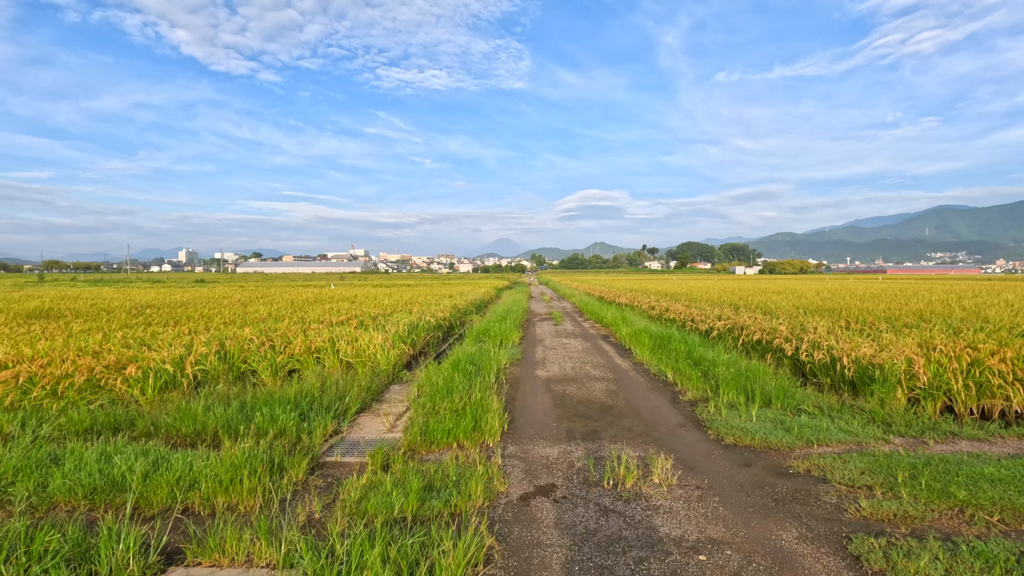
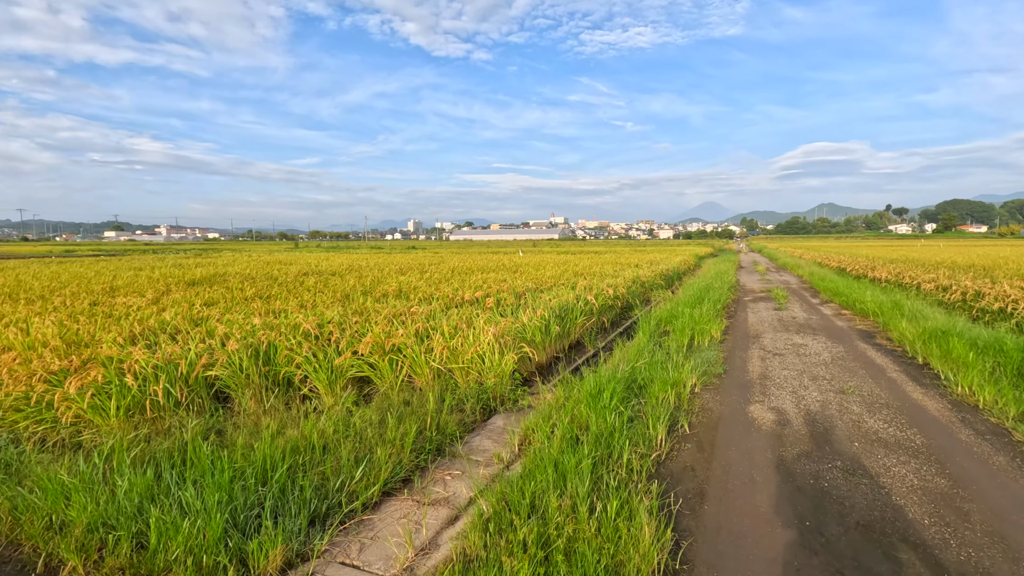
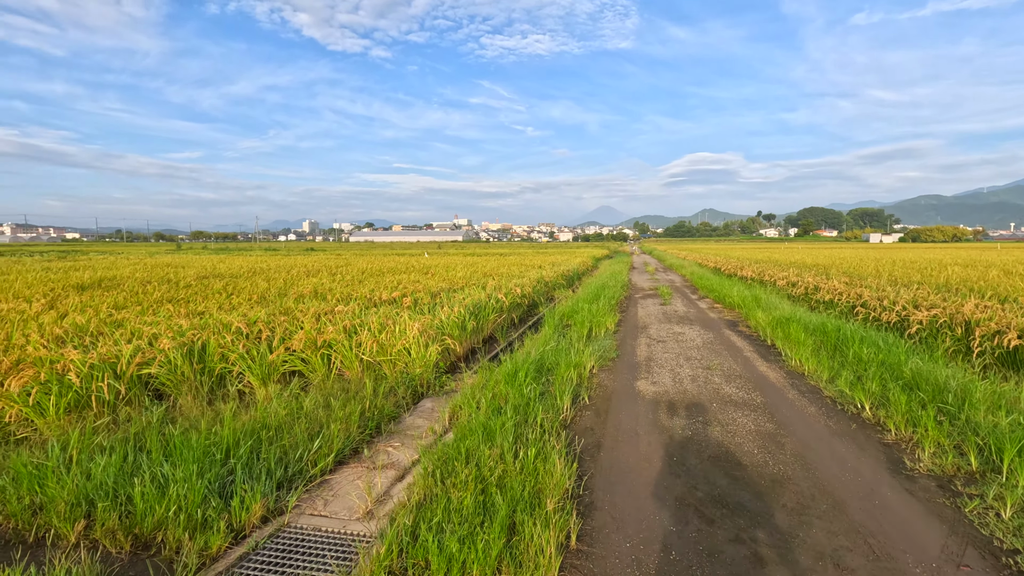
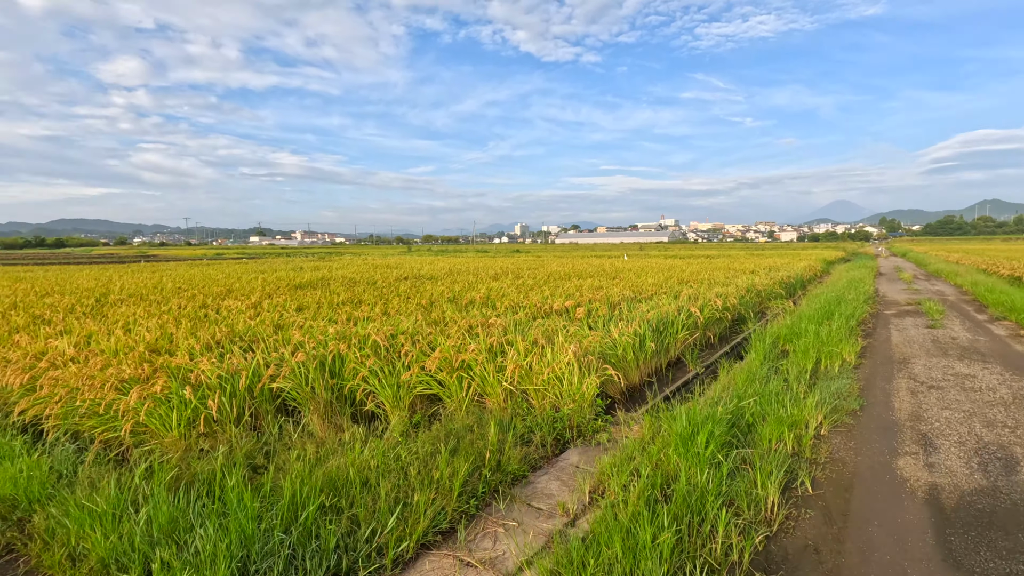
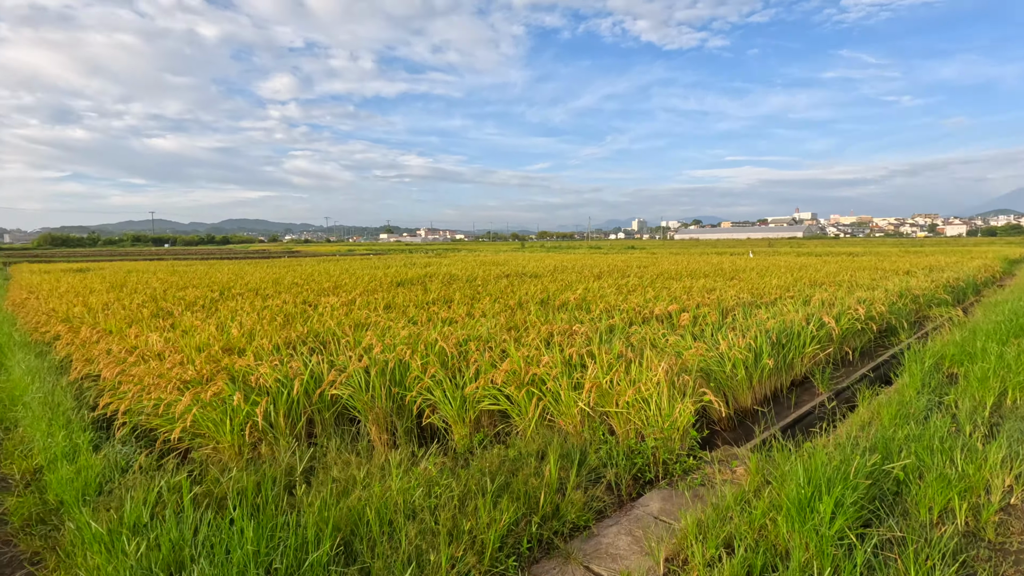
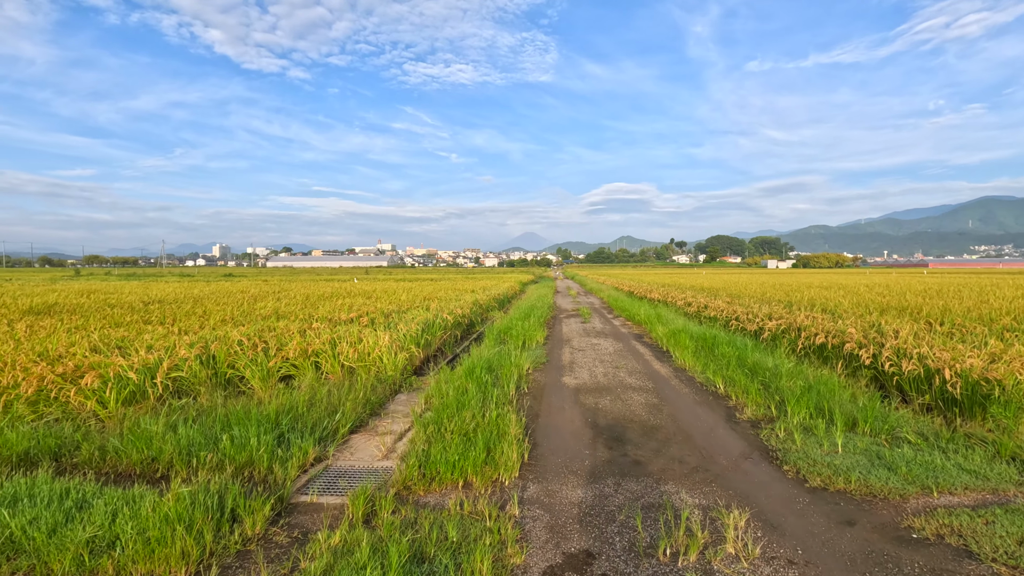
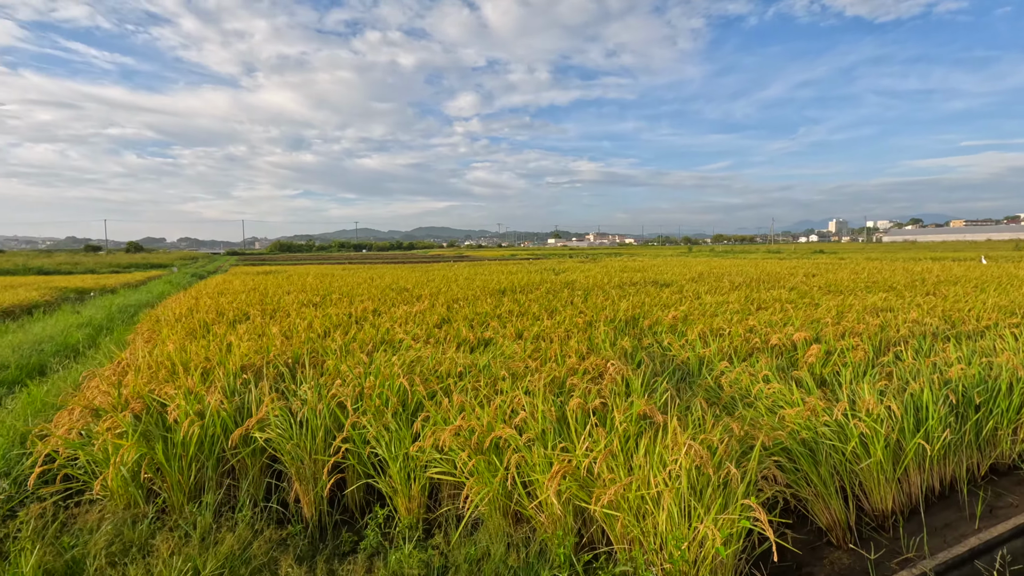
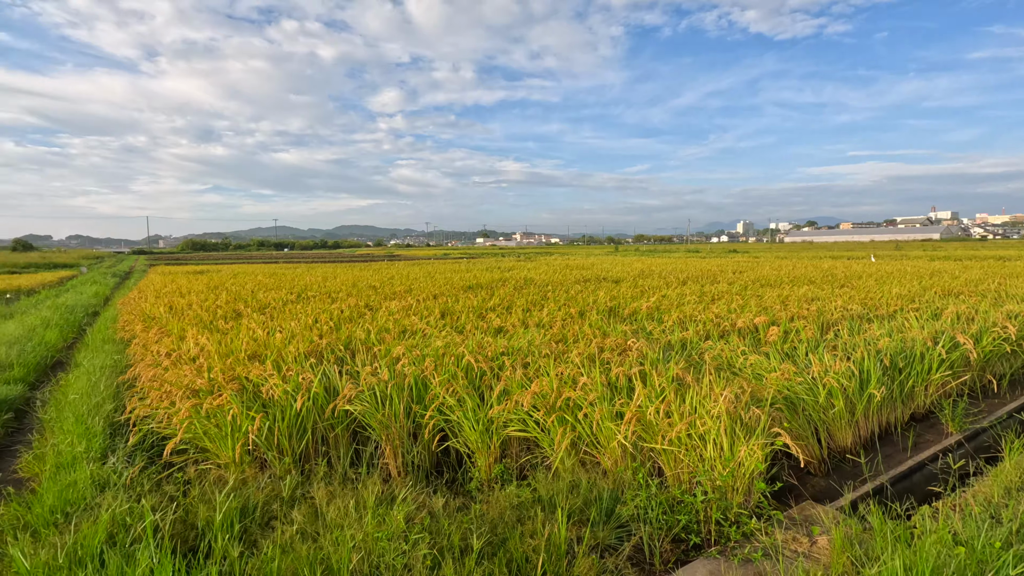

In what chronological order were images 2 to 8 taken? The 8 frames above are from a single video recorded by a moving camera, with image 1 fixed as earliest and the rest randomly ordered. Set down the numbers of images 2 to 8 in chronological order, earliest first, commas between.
6, 3, 2, 4, 5, 8, 7
